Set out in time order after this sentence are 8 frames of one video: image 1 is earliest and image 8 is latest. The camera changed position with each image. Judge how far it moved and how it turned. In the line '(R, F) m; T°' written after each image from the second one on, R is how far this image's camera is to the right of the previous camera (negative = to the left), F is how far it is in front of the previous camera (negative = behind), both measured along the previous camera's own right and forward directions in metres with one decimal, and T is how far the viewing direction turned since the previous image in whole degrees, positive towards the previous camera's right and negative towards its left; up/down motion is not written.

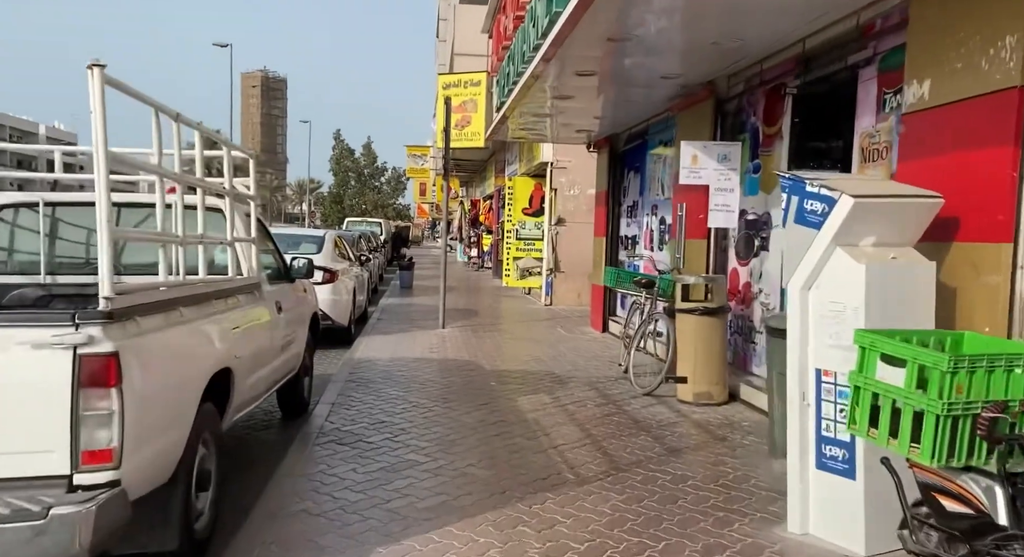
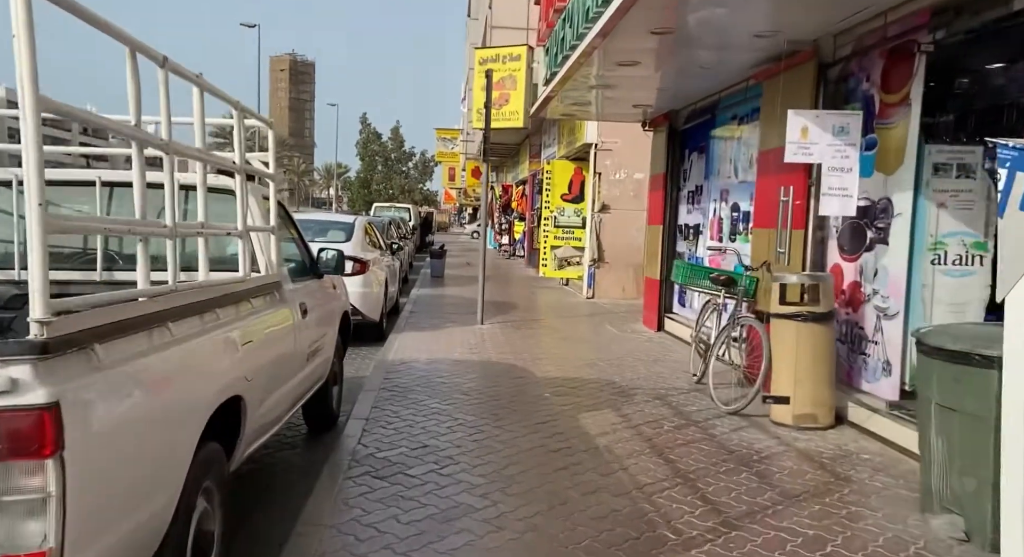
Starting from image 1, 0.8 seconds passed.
(-0.3, +1.1) m; -2°
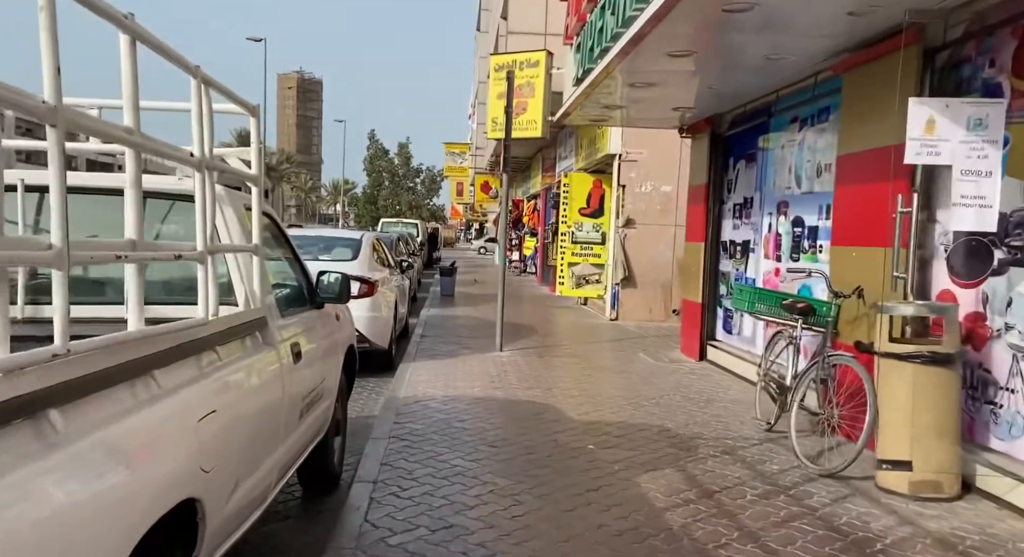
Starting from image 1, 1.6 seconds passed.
(-0.2, +1.1) m; 0°
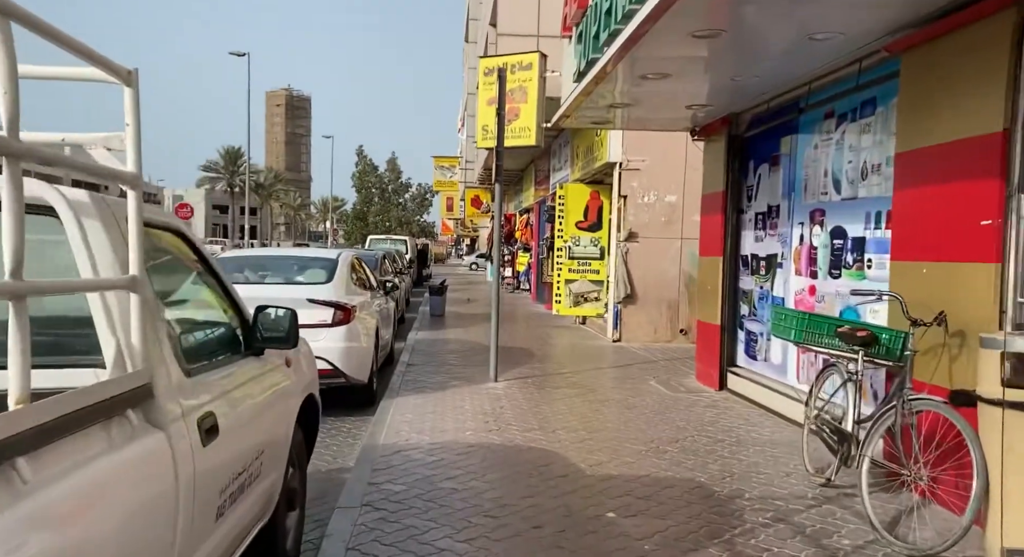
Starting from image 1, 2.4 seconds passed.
(0.0, +1.1) m; +1°
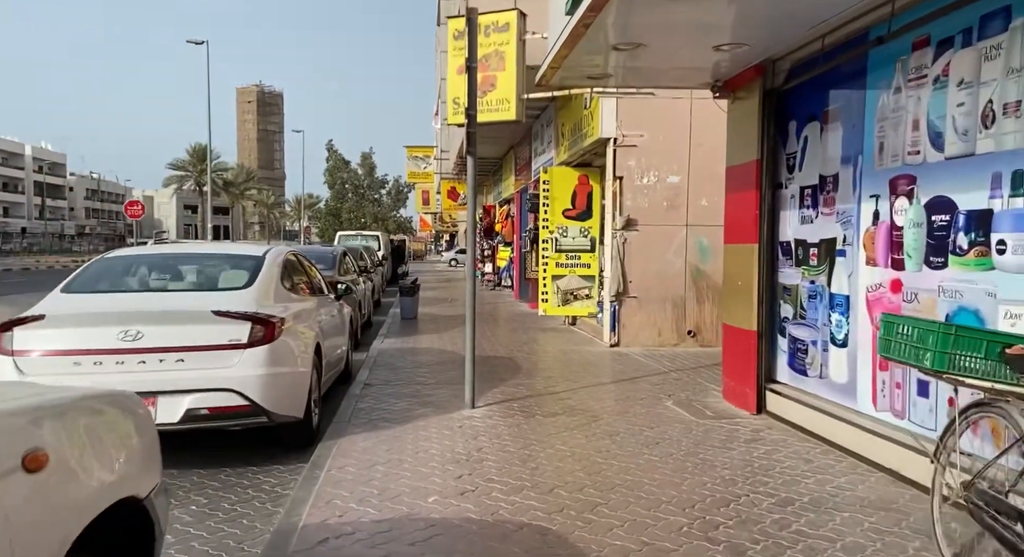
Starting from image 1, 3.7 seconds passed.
(0.0, +2.0) m; +1°
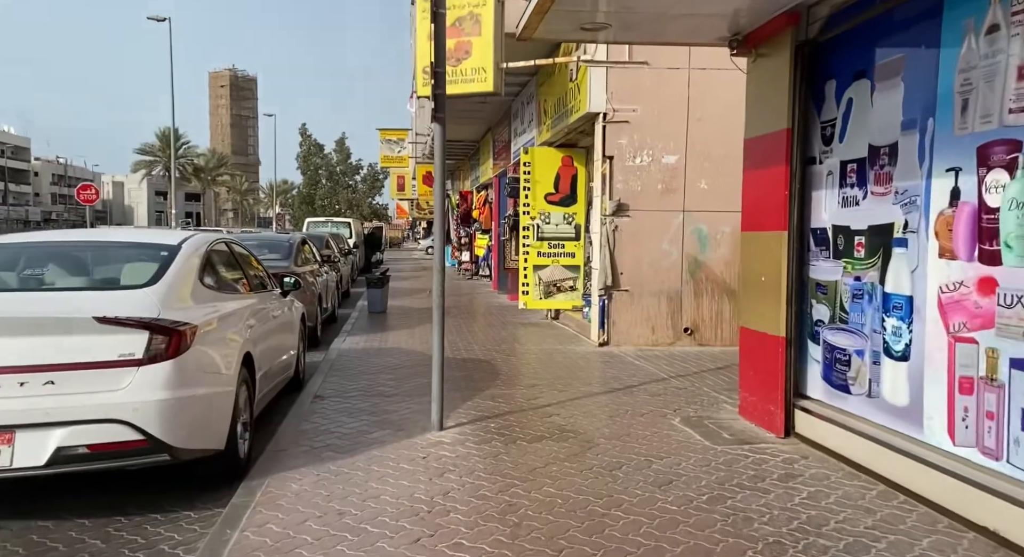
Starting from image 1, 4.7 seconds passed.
(0.0, +1.3) m; +2°
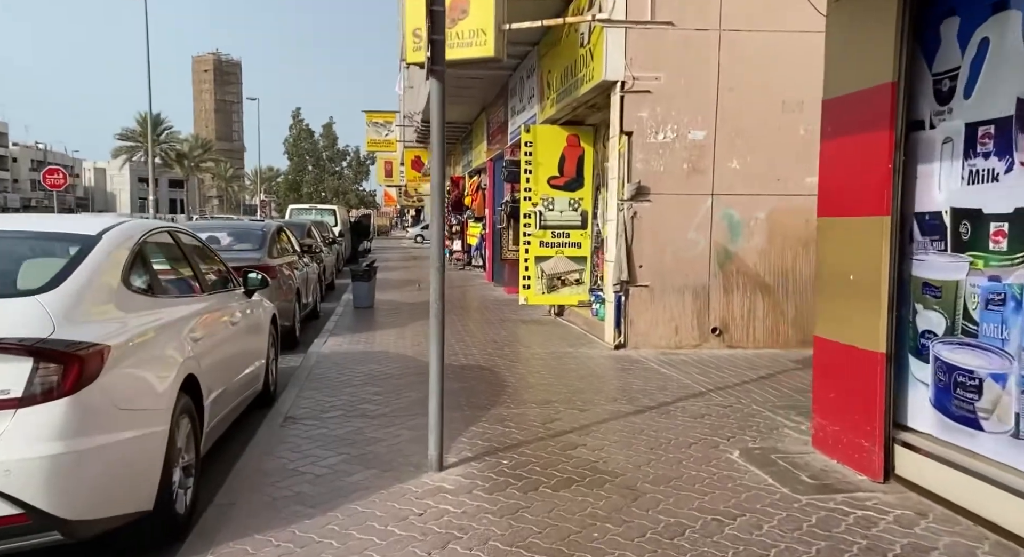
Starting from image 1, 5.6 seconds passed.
(-0.2, +1.4) m; +1°
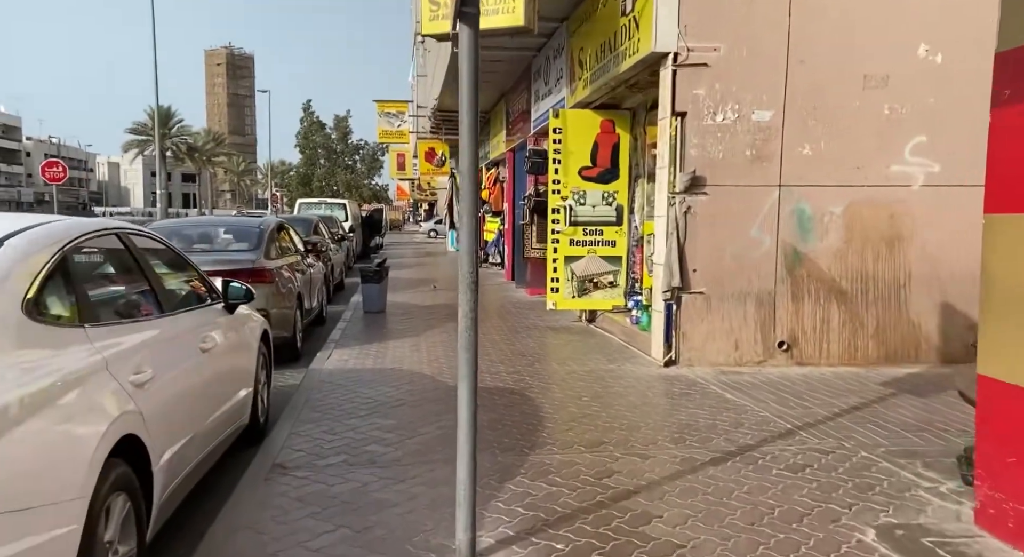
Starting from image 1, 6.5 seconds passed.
(-0.2, +1.4) m; -1°
